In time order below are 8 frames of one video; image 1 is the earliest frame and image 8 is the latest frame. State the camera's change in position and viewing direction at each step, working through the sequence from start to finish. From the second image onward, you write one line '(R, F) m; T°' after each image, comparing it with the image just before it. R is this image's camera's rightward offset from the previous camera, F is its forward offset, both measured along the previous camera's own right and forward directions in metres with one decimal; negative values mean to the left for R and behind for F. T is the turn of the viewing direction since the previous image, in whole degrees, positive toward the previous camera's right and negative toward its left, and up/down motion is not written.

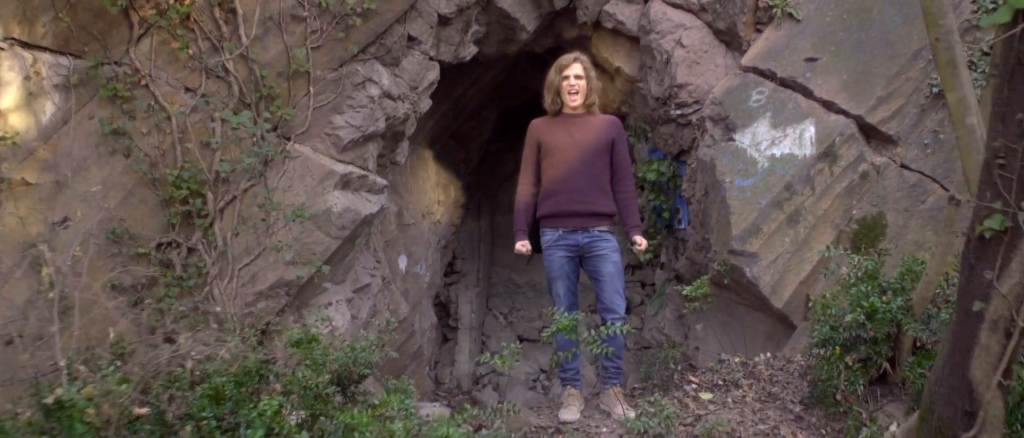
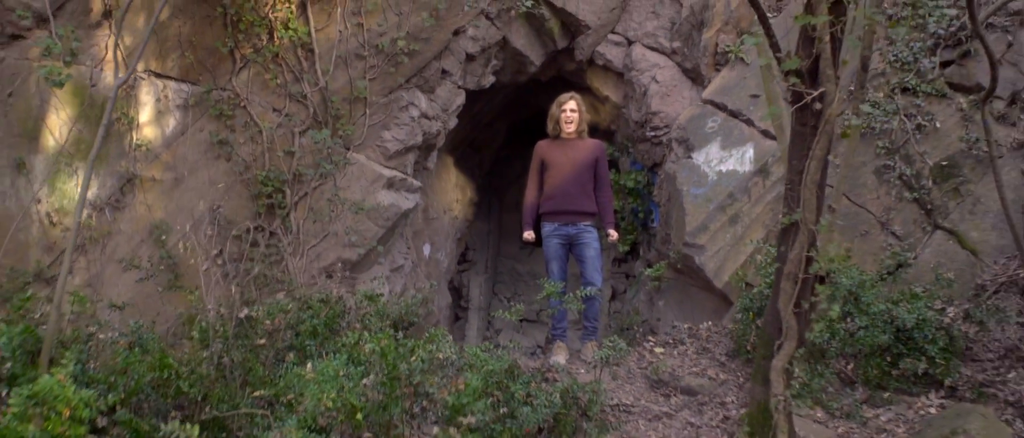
(0.0, -1.3) m; 0°
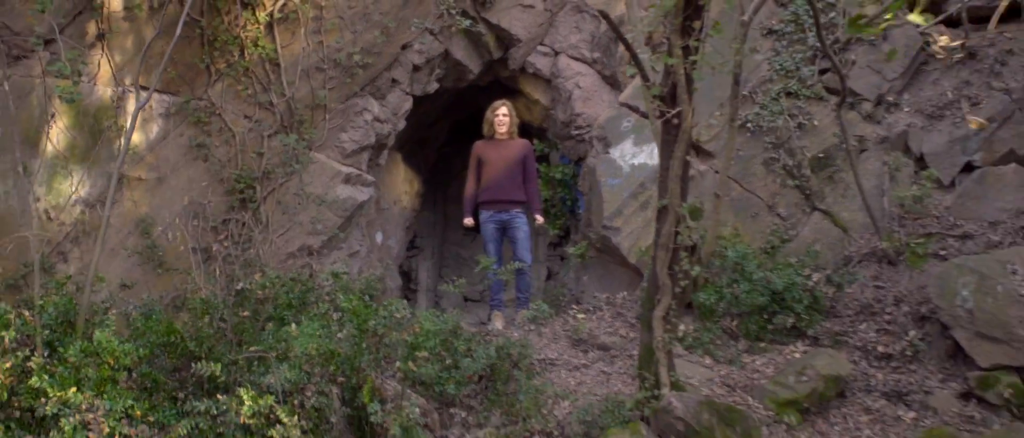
(0.0, -0.9) m; +3°
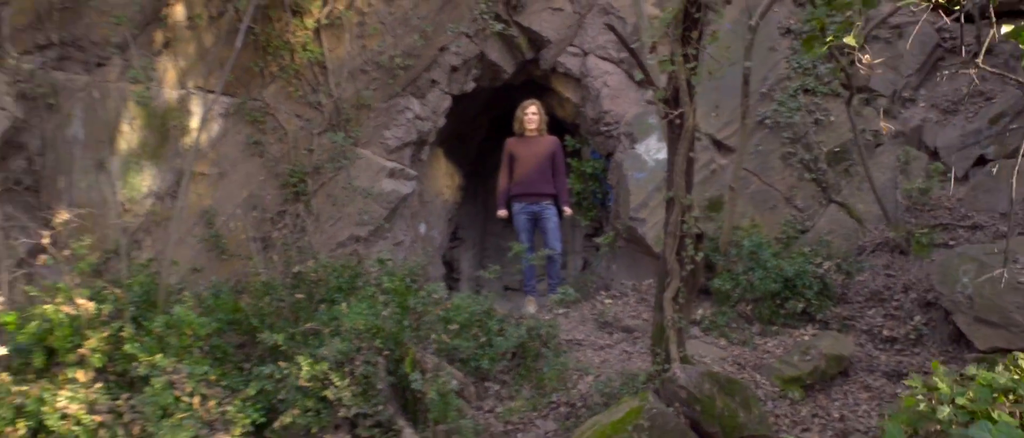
(+0.1, -0.5) m; -3°
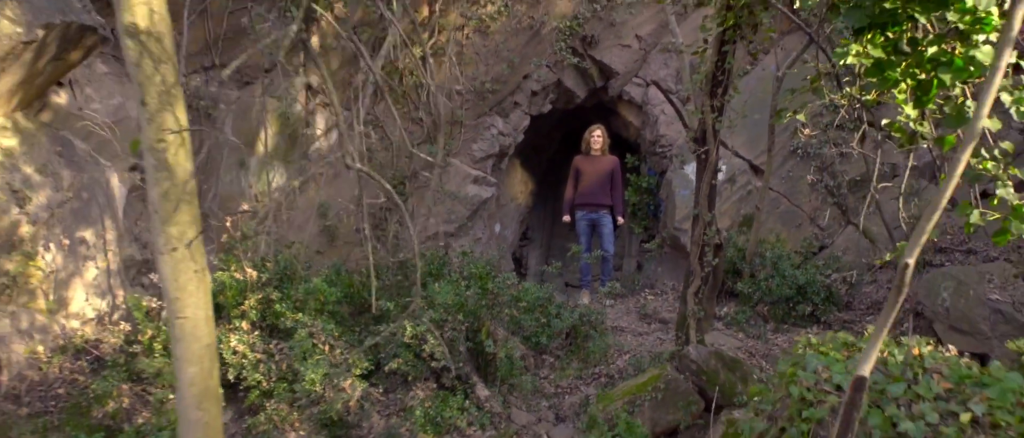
(+0.1, -1.2) m; -5°
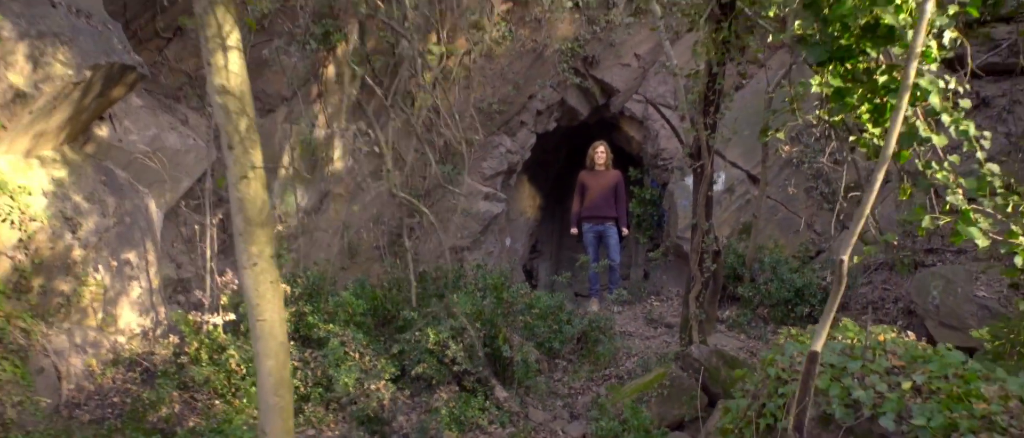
(0.0, -0.4) m; 0°
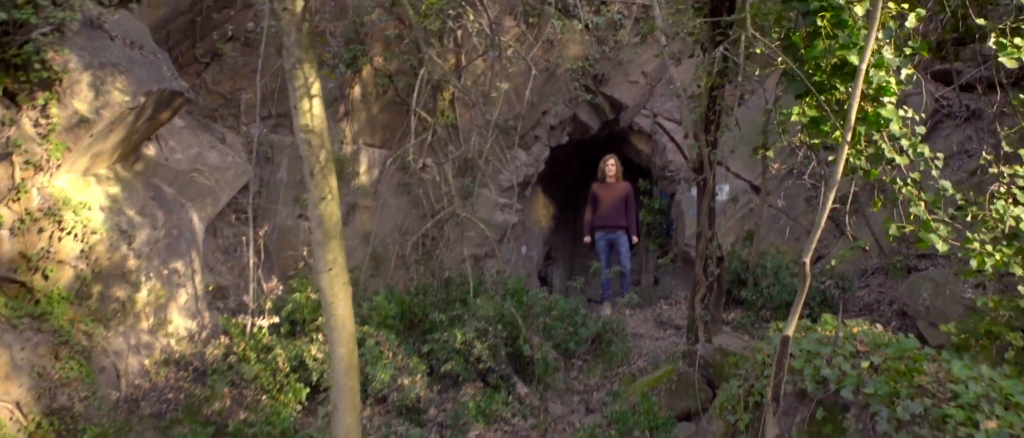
(-0.1, -0.5) m; -1°
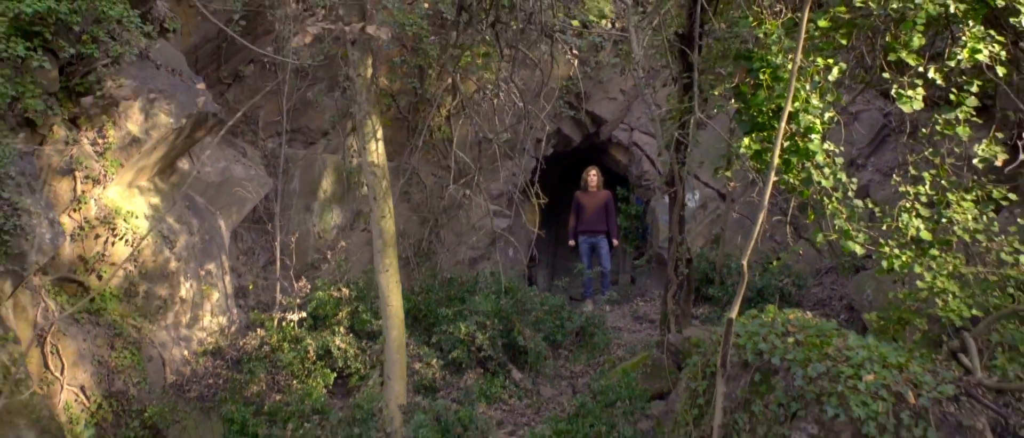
(-0.2, -0.9) m; +2°
